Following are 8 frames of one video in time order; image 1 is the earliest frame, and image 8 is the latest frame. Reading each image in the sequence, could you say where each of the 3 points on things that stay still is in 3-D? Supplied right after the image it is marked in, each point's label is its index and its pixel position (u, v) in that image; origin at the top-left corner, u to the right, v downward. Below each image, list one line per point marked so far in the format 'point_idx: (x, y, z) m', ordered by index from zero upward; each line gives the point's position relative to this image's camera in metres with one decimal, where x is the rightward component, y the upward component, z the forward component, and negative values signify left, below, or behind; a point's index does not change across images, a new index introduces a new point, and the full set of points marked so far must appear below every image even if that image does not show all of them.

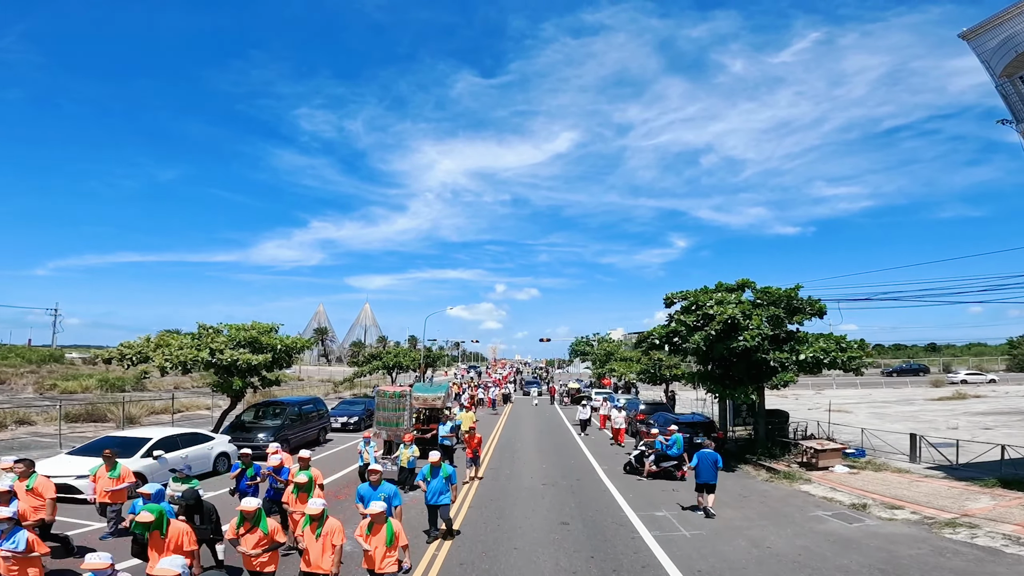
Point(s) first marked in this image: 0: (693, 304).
0: (+5.6, -0.6, +18.5) m
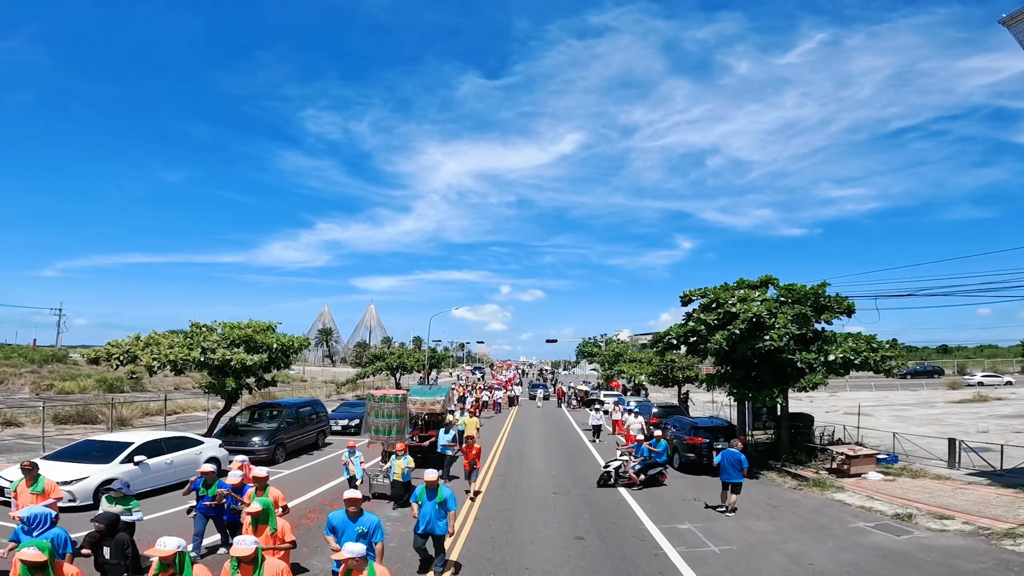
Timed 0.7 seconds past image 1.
0: (+5.8, -0.4, +17.4) m
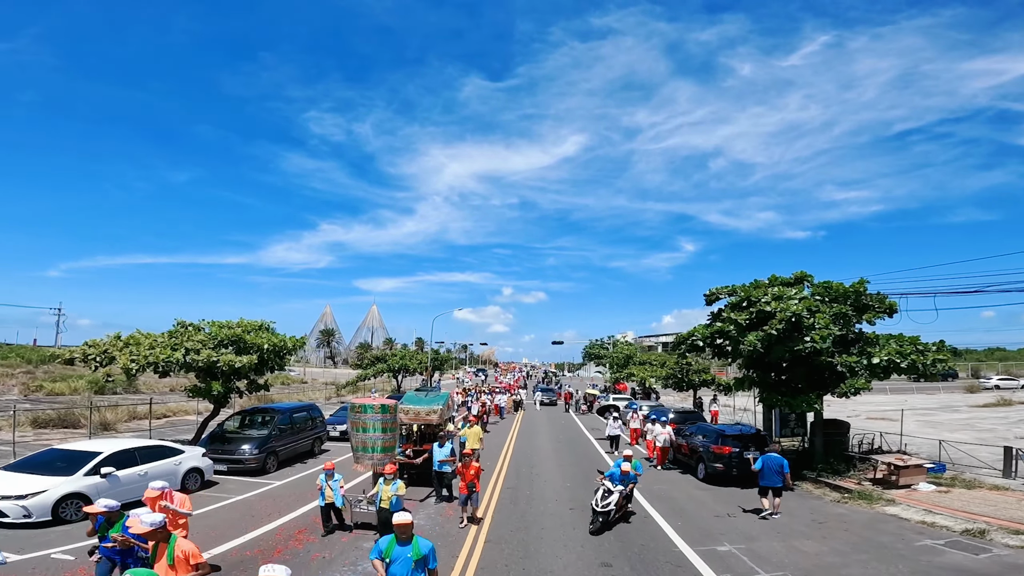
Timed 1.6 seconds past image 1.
0: (+6.1, -0.3, +16.0) m
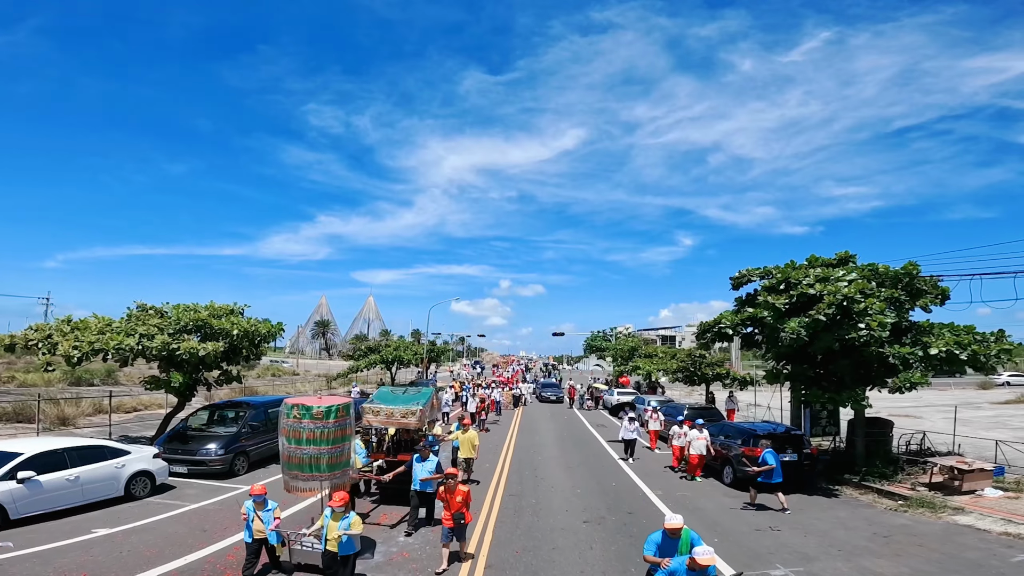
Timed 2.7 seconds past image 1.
0: (+6.2, +0.1, +14.0) m
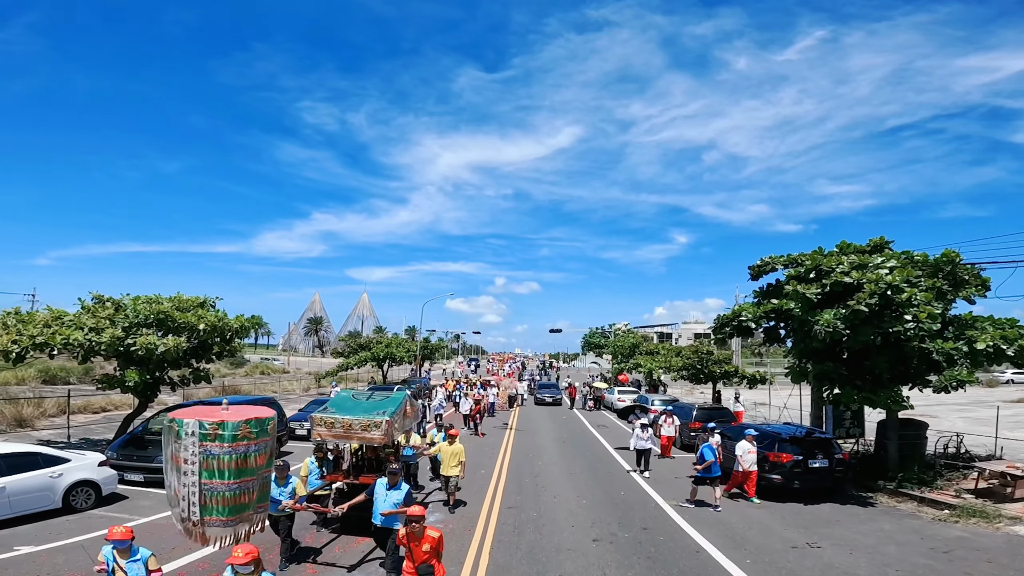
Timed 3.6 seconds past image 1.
0: (+6.2, +0.3, +12.6) m
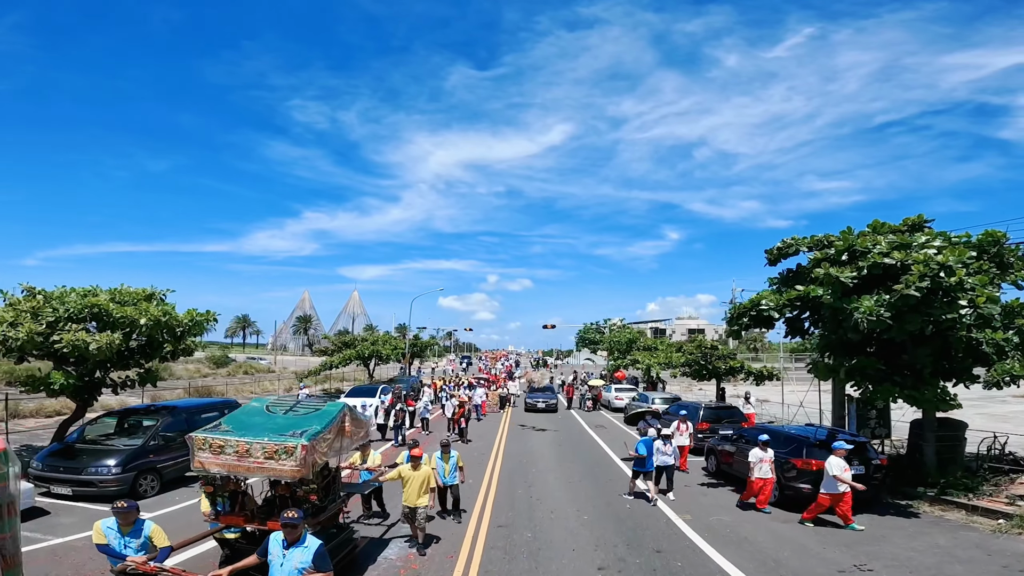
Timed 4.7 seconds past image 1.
0: (+6.0, +0.6, +11.0) m
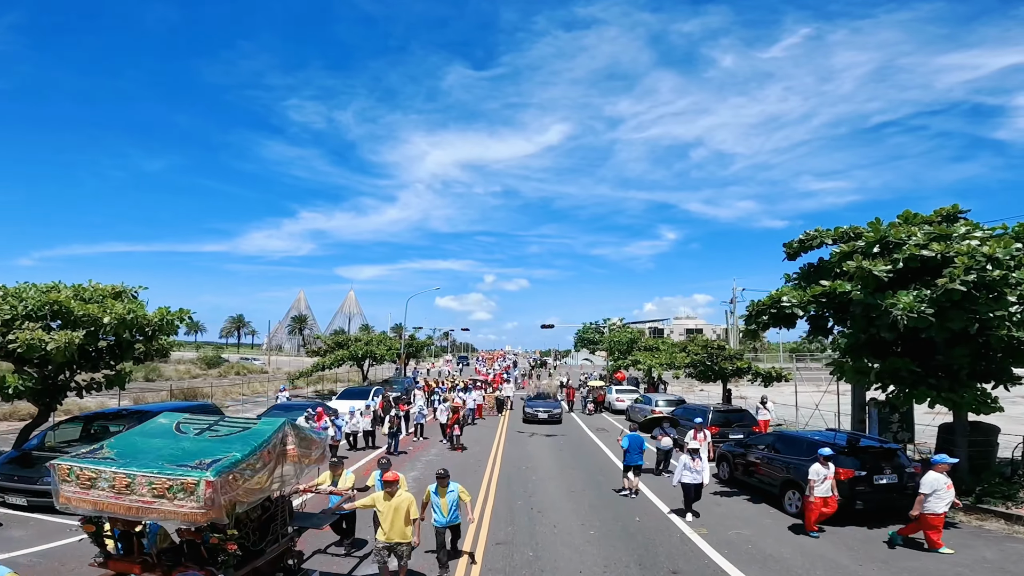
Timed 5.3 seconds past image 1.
0: (+6.0, +0.7, +10.1) m
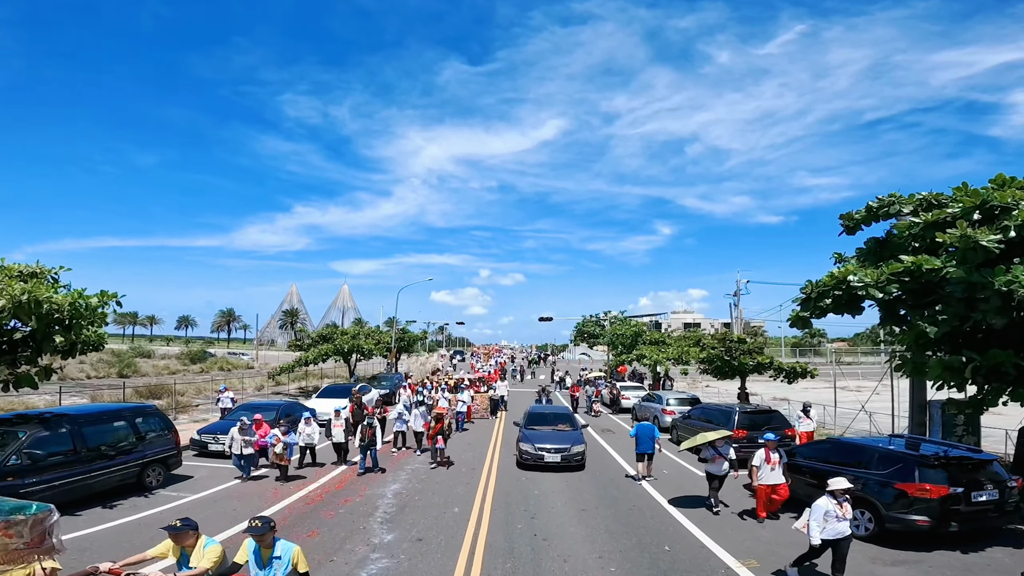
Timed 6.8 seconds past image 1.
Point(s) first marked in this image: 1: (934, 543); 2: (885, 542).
0: (+6.0, +1.1, +7.9) m
1: (+6.0, -3.9, +8.7) m
2: (+5.3, -4.0, +9.0) m
